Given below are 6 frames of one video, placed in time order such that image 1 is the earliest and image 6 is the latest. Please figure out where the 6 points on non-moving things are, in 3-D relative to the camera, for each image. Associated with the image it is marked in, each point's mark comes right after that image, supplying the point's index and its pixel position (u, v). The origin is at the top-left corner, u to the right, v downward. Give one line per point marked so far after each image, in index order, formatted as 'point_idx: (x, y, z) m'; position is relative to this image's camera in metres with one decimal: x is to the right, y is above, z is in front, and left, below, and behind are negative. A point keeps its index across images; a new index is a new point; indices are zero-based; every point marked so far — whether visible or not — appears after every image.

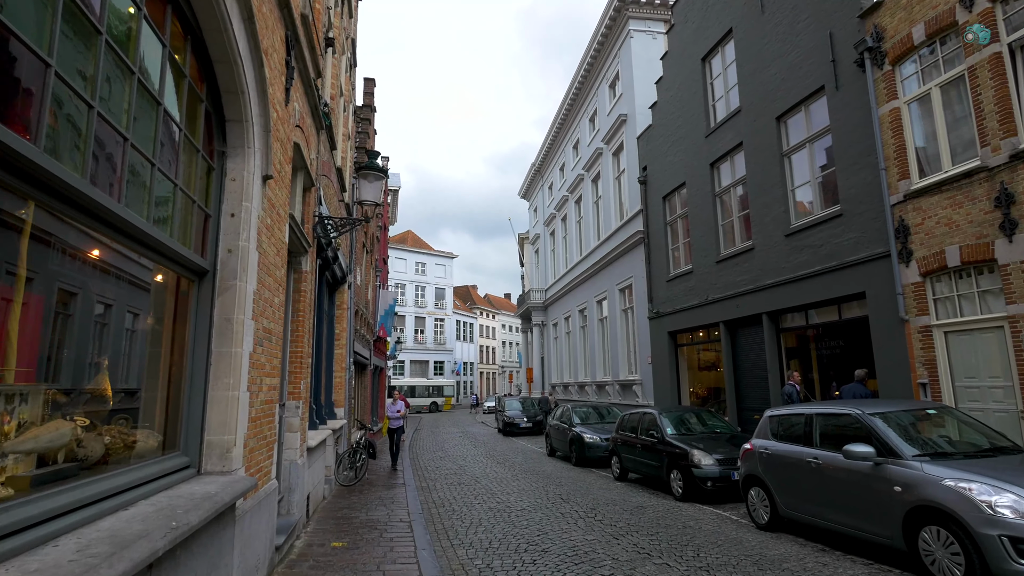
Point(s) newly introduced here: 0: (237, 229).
0: (-2.0, +0.4, +4.3) m
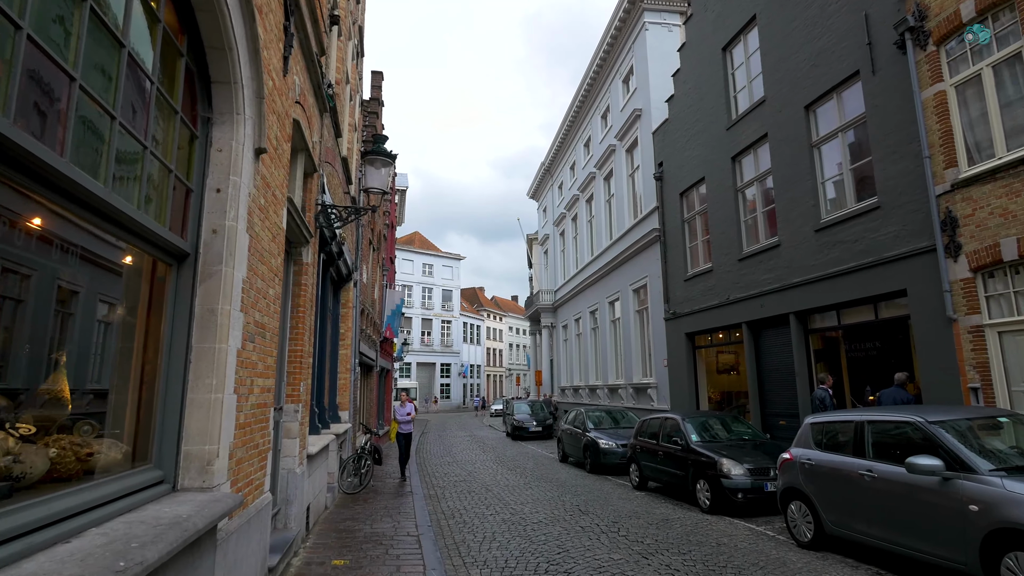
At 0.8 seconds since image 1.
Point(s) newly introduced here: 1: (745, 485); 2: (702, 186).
0: (-1.8, +0.5, +3.8) m
1: (+3.2, -2.7, +8.2) m
2: (+4.9, +2.6, +15.6) m
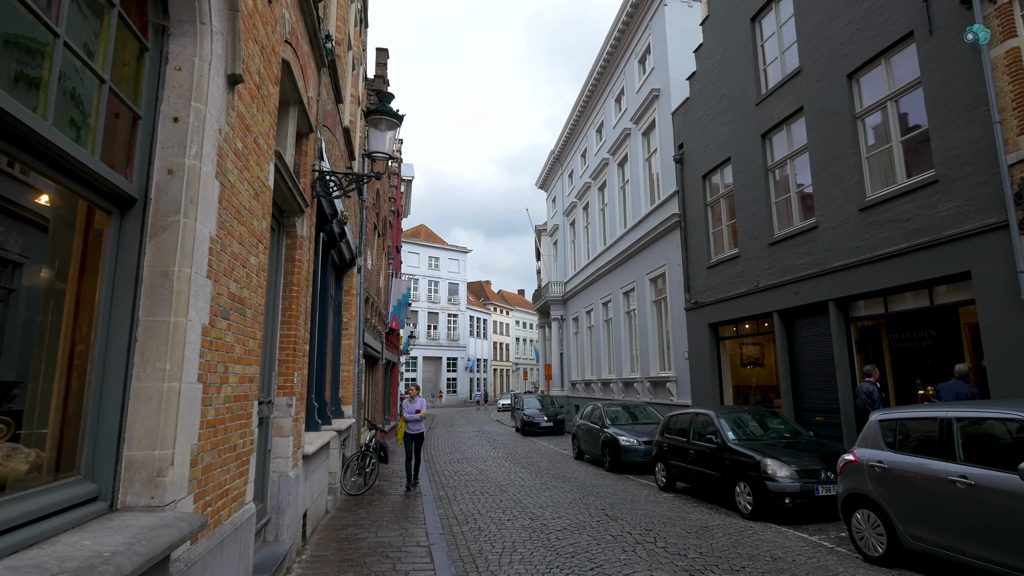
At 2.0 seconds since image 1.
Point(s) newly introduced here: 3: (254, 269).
0: (-1.6, +0.7, +2.9) m
1: (+3.4, -2.4, +7.4) m
2: (+5.2, +2.9, +14.6) m
3: (-1.7, +0.1, +4.0) m
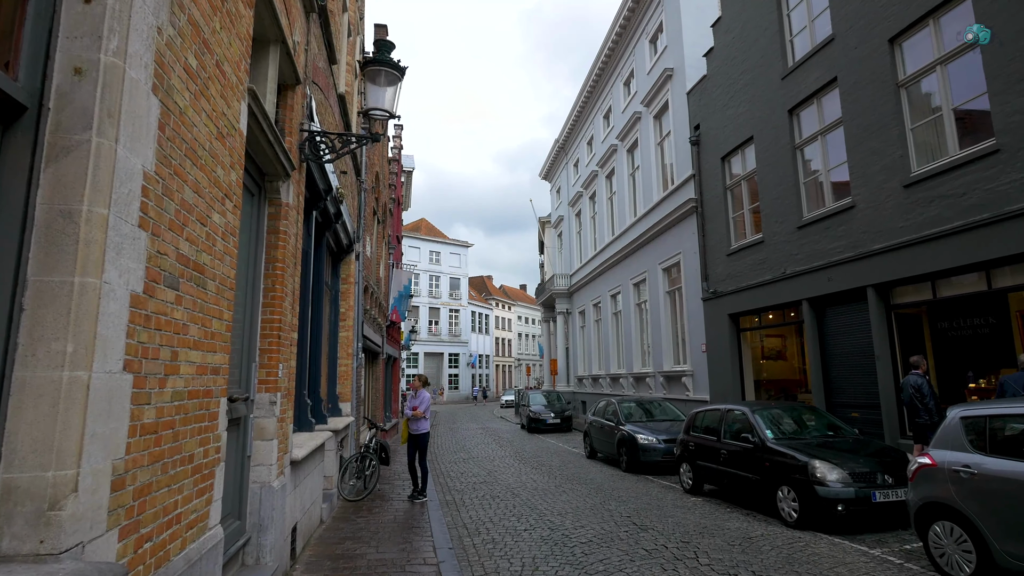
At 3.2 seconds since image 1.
0: (-1.4, +0.9, +2.1) m
1: (+3.6, -2.2, +6.5) m
2: (+5.4, +3.2, +13.8) m
3: (-1.5, +0.3, +3.1) m
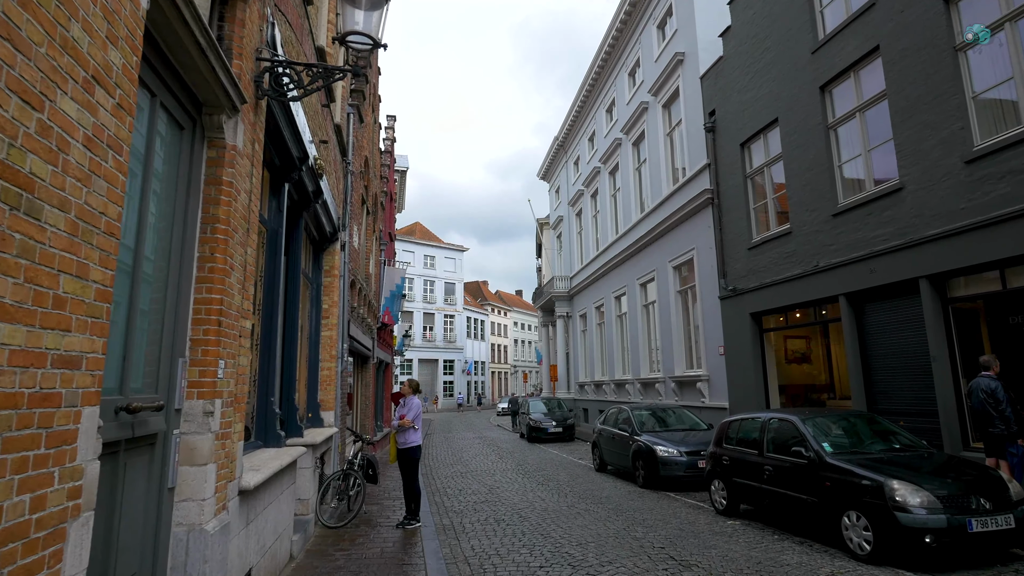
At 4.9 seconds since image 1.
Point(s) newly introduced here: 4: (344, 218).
0: (-1.3, +1.1, +0.8) m
1: (+3.7, -2.1, +5.3) m
2: (+5.4, +3.3, +12.6) m
3: (-1.4, +0.5, +1.9) m
4: (-2.8, +1.2, +10.1) m
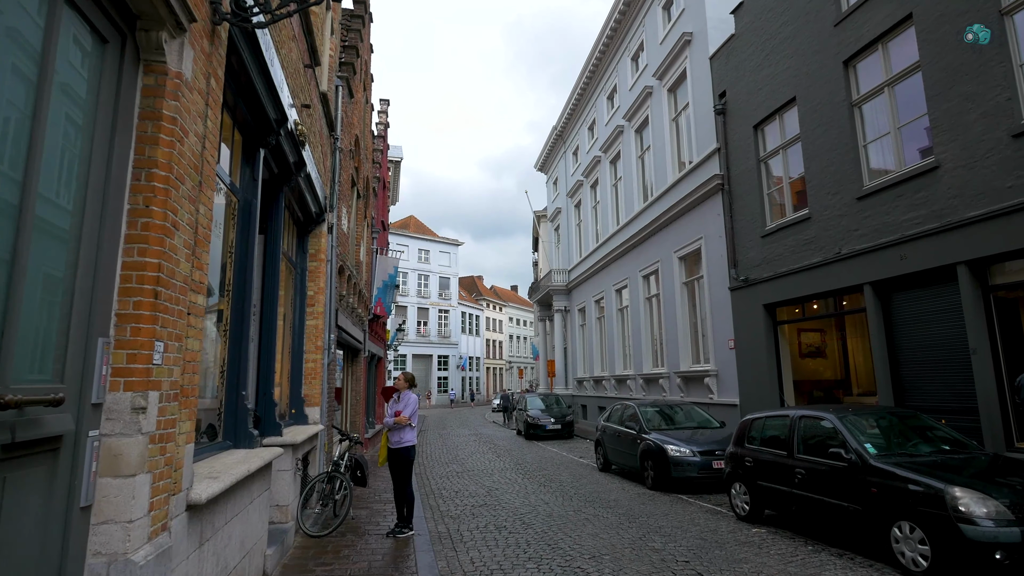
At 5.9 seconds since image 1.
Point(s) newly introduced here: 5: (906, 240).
0: (-1.1, +1.2, +0.1) m
1: (+3.8, -1.9, +4.6) m
2: (+5.4, +3.5, +11.9) m
3: (-1.3, +0.7, +1.2) m
4: (-2.8, +1.4, +9.3) m
5: (+5.8, +0.7, +8.9) m
